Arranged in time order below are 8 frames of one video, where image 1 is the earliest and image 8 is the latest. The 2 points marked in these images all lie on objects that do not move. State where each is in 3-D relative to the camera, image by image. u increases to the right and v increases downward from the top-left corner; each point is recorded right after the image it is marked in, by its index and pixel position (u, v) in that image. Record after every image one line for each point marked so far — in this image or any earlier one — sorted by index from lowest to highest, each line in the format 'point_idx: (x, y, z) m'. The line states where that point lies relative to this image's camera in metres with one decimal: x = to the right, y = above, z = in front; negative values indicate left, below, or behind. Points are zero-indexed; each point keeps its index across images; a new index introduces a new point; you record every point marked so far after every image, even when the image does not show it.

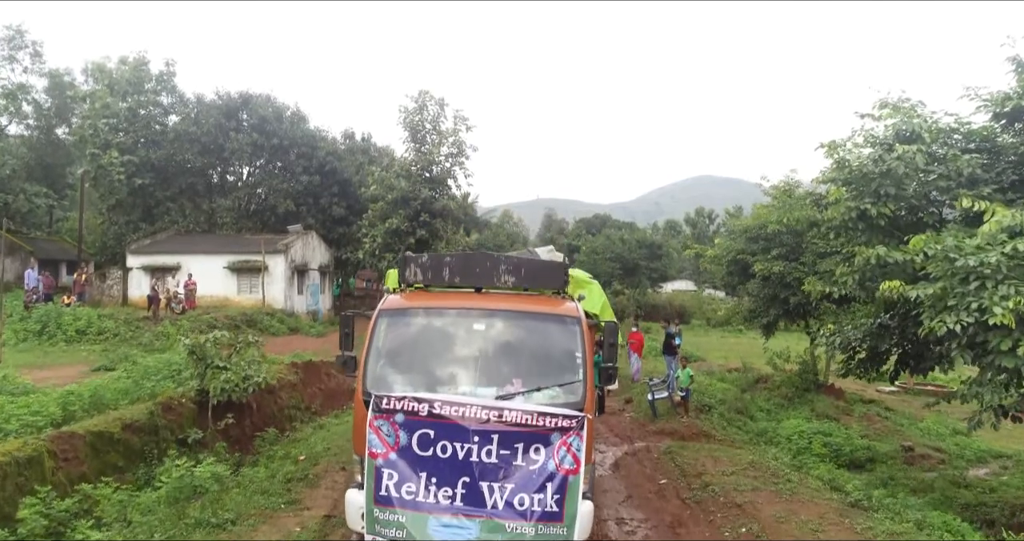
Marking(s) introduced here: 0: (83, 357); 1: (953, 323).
0: (-9.5, -1.9, +14.4) m
1: (+3.6, -0.5, +5.3) m
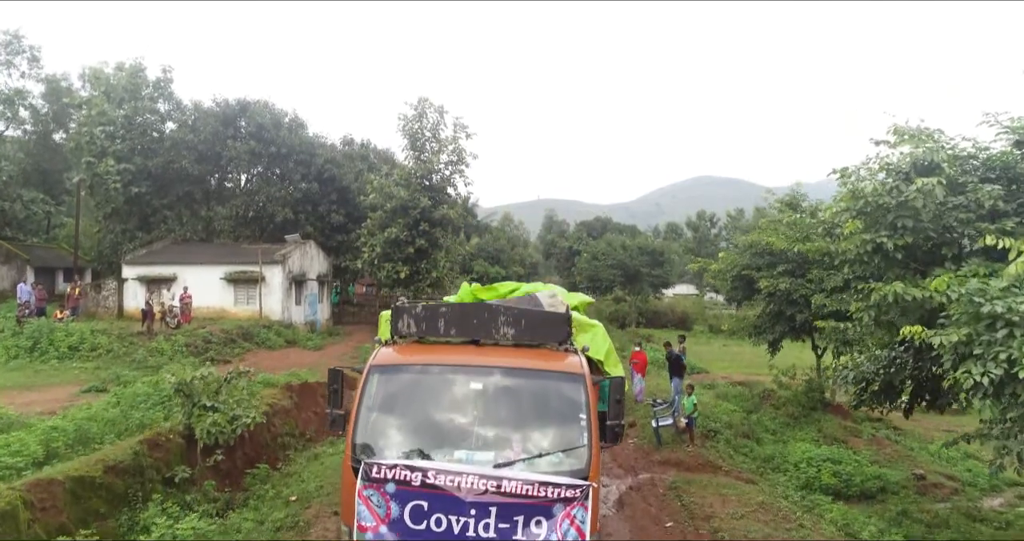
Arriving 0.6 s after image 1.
0: (-9.5, -2.3, +14.1) m
1: (+3.6, -0.8, +5.0) m
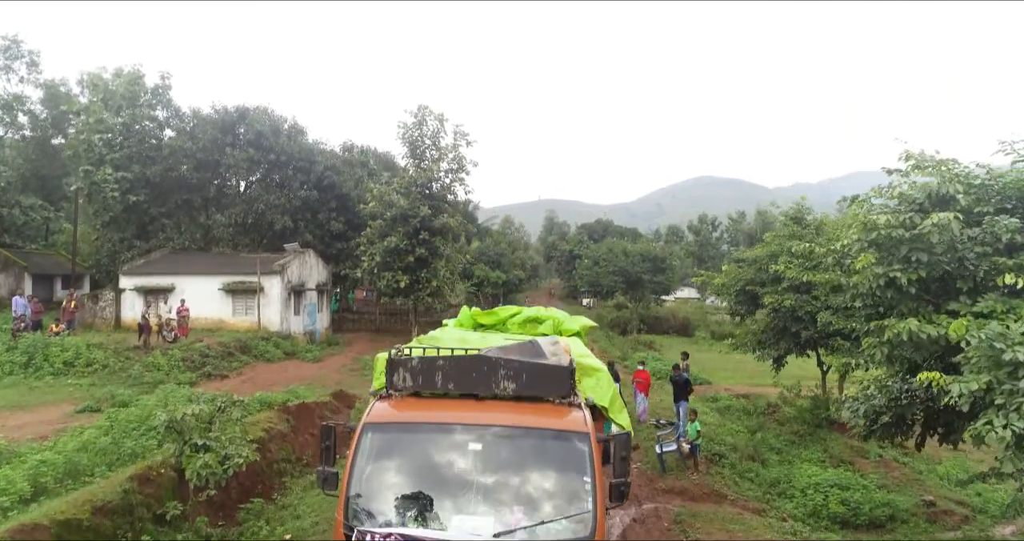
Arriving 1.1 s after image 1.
0: (-9.5, -2.6, +13.9) m
1: (+3.6, -1.2, +4.8) m
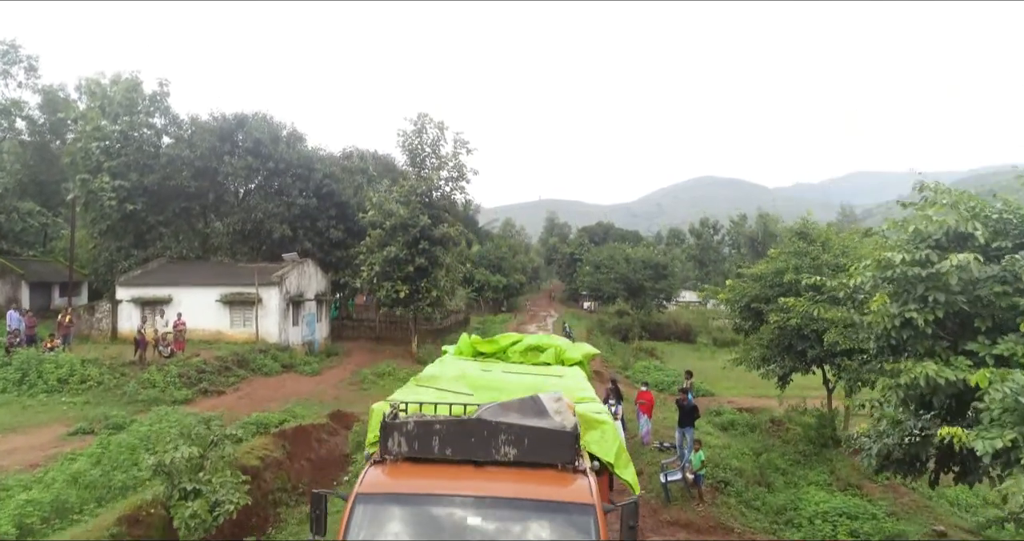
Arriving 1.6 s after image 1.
0: (-9.5, -3.0, +13.7) m
1: (+3.7, -1.5, +4.6) m
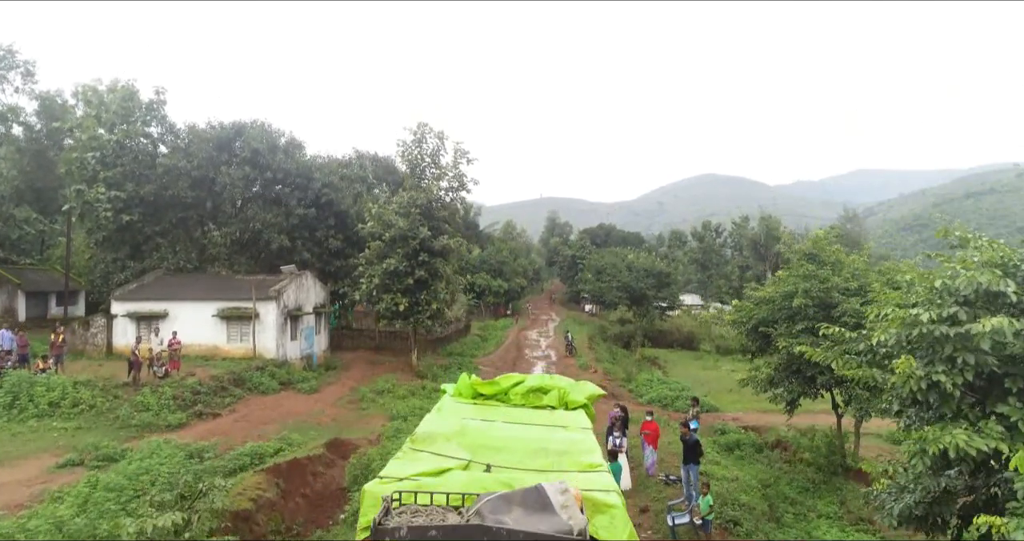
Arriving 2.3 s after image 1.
0: (-9.5, -3.5, +13.4) m
1: (+3.7, -2.0, +4.2) m
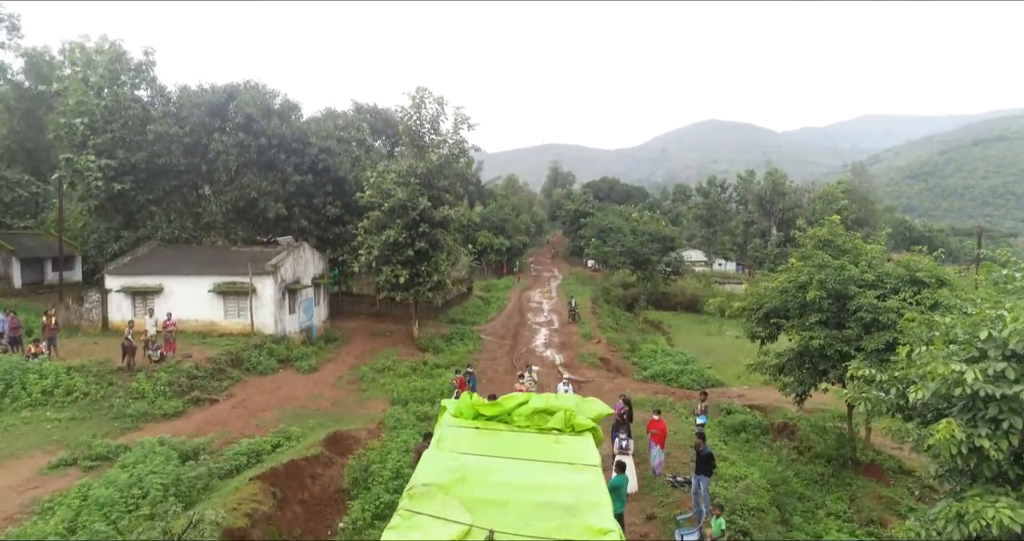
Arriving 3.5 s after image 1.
0: (-9.4, -3.3, +13.1) m
1: (+3.7, -2.6, +3.8) m
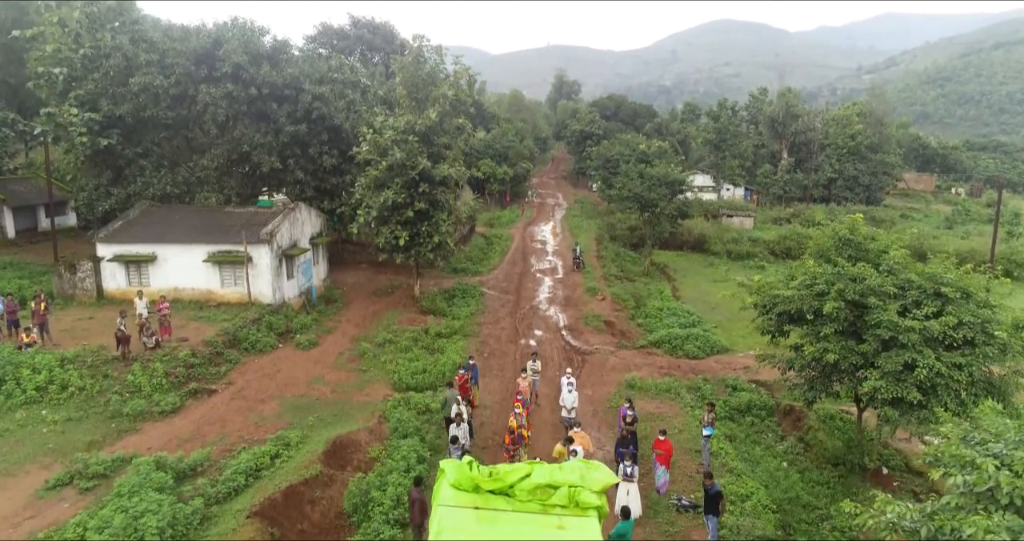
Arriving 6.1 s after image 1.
0: (-9.4, -3.4, +12.9) m
1: (+3.7, -4.0, +3.6) m
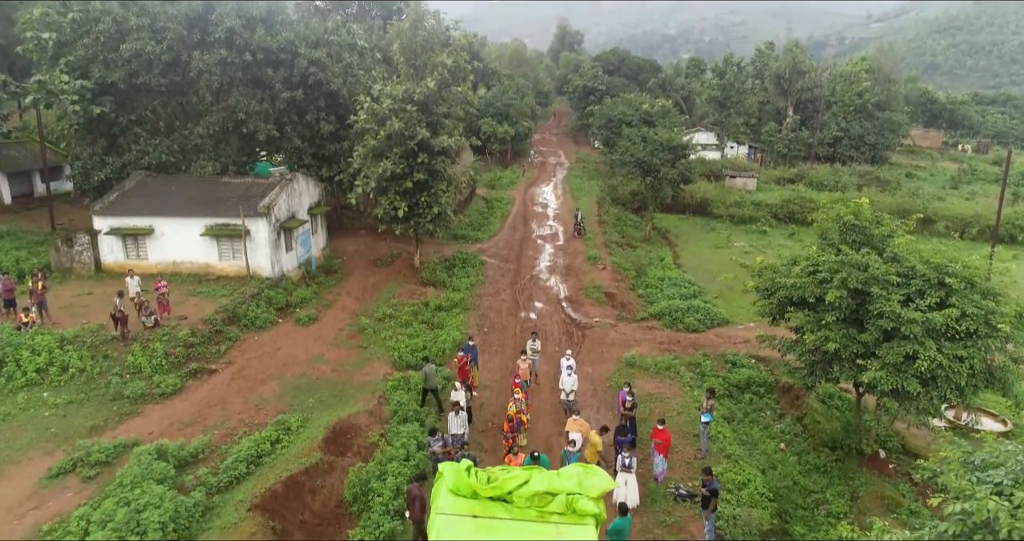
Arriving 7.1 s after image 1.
0: (-9.4, -3.1, +13.0) m
1: (+3.6, -4.3, +3.7) m
